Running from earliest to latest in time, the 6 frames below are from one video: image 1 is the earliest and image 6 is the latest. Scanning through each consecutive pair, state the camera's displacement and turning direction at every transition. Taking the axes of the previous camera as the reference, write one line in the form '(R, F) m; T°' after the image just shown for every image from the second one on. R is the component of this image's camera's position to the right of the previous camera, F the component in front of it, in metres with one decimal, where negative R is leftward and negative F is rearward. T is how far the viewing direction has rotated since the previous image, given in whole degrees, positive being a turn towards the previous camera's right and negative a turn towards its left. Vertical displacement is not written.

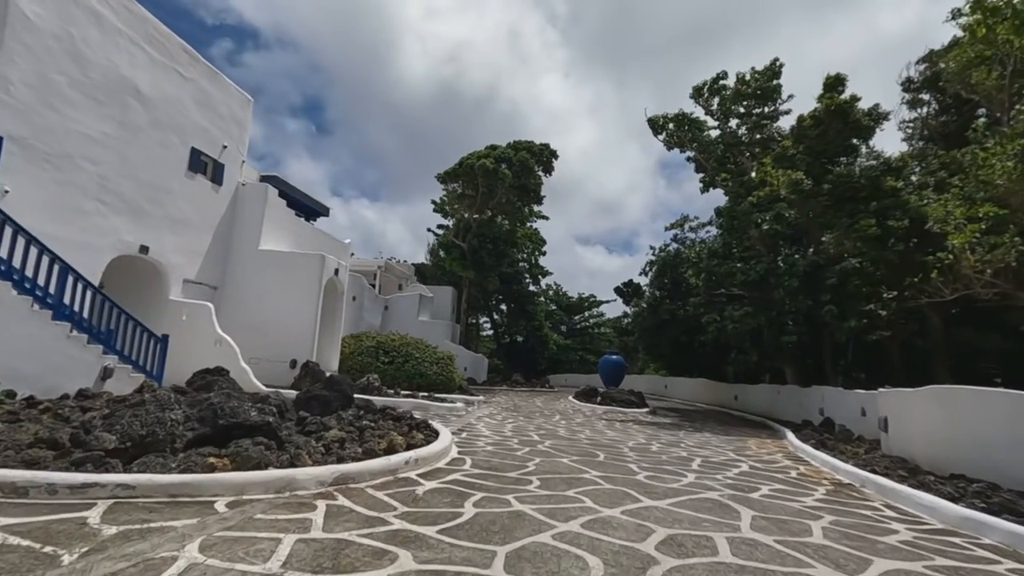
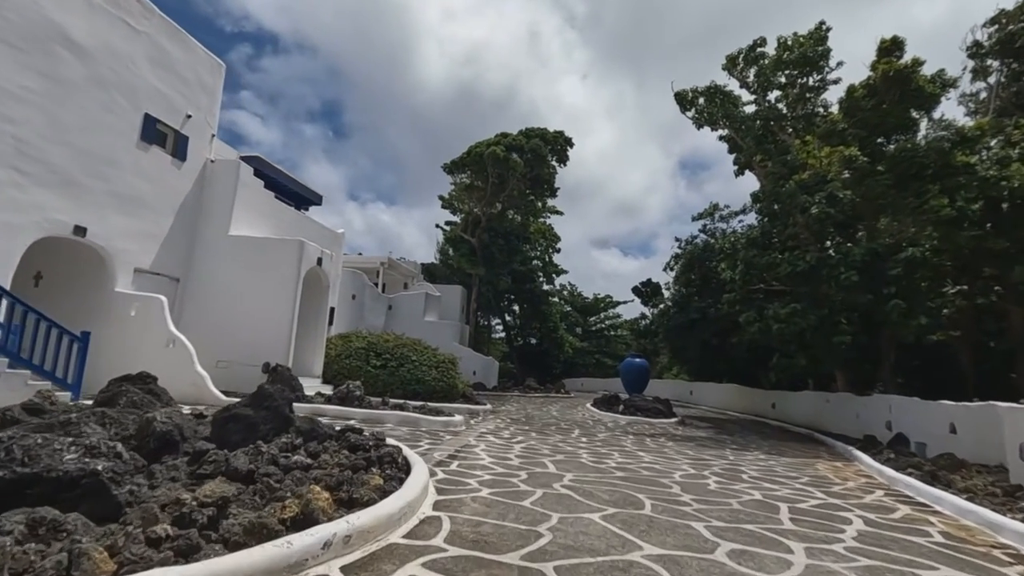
(+0.1, +2.0) m; -1°
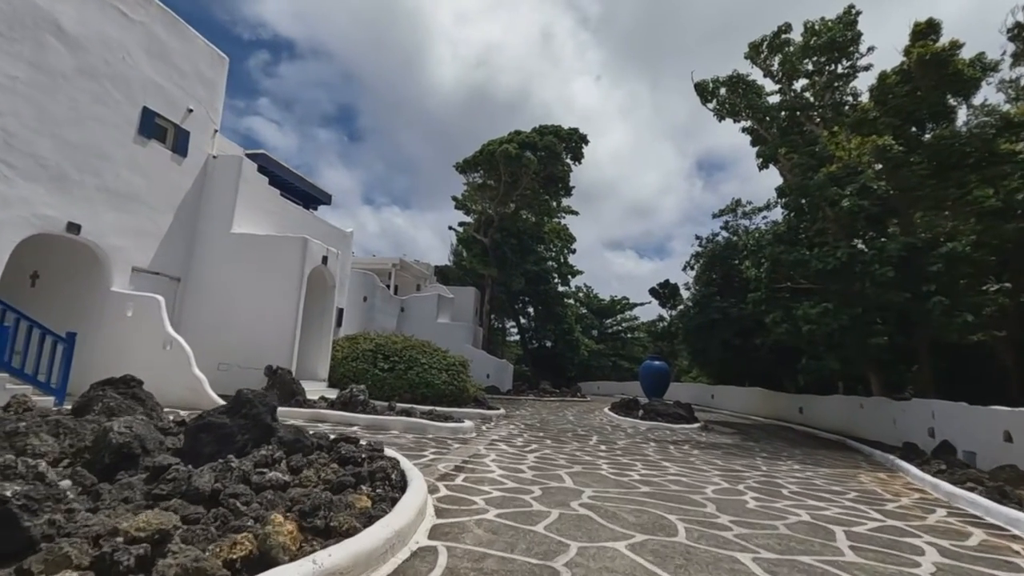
(0.0, +0.6) m; -2°
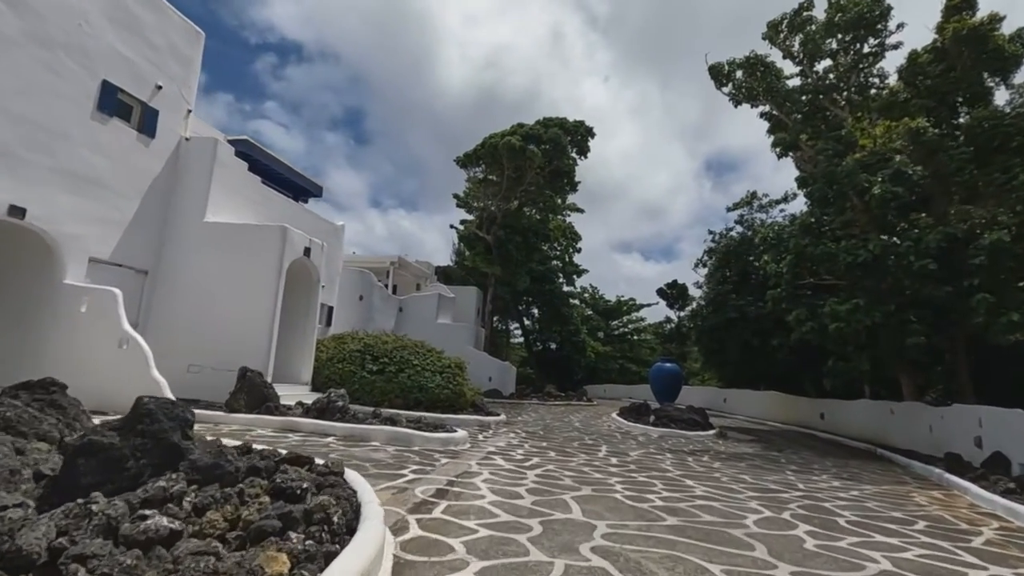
(+0.1, +1.1) m; -1°
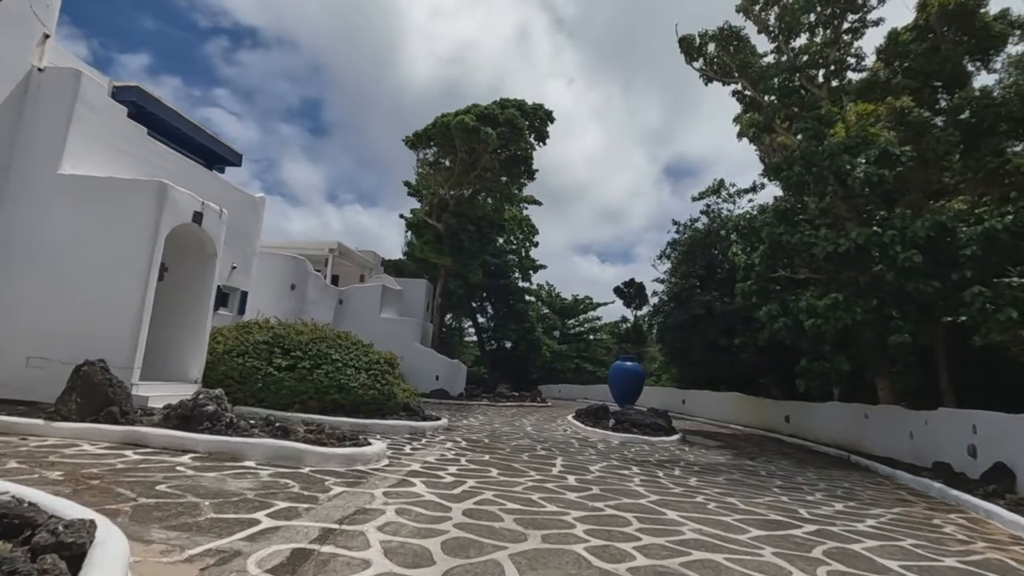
(+0.3, +1.7) m; +5°
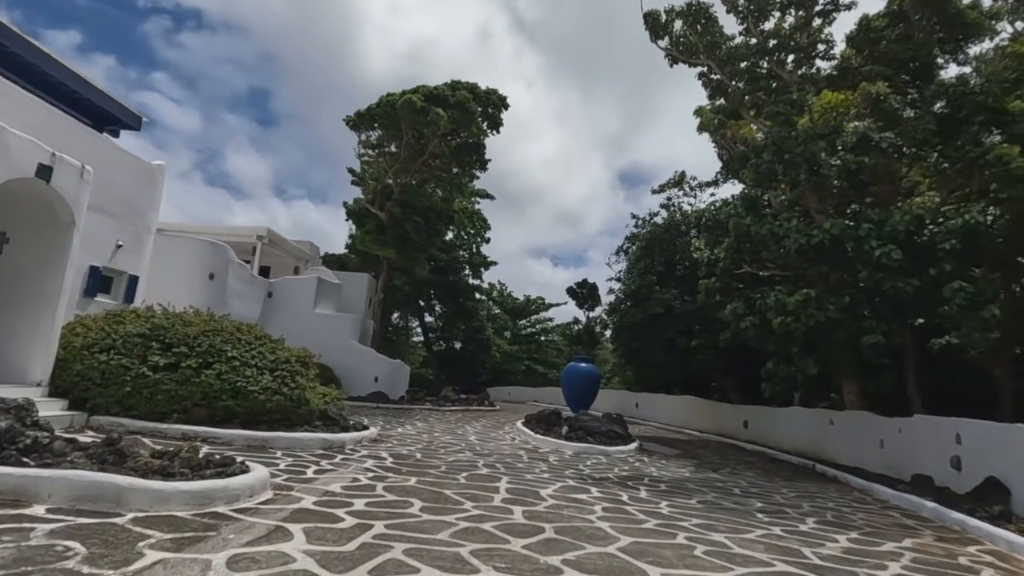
(+0.2, +1.5) m; +5°
